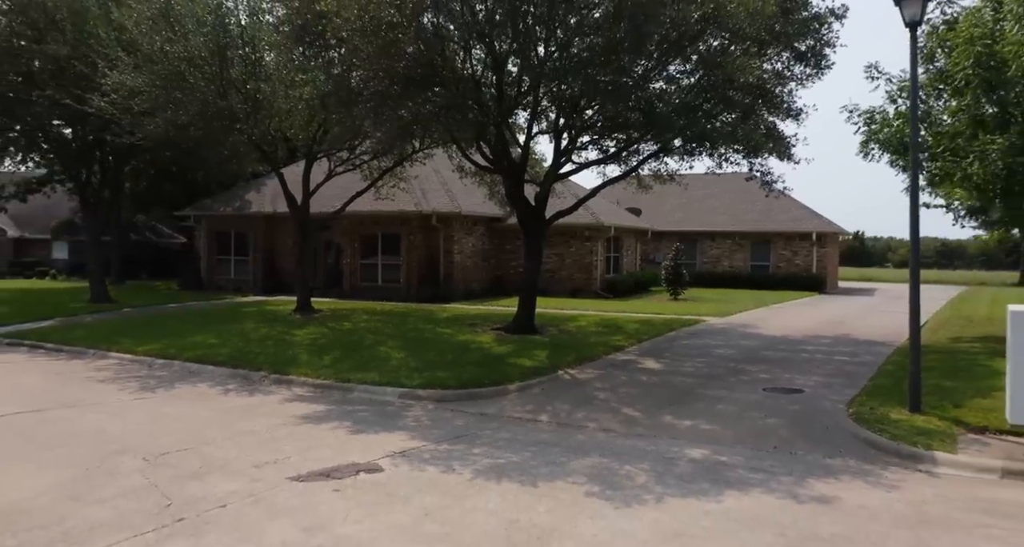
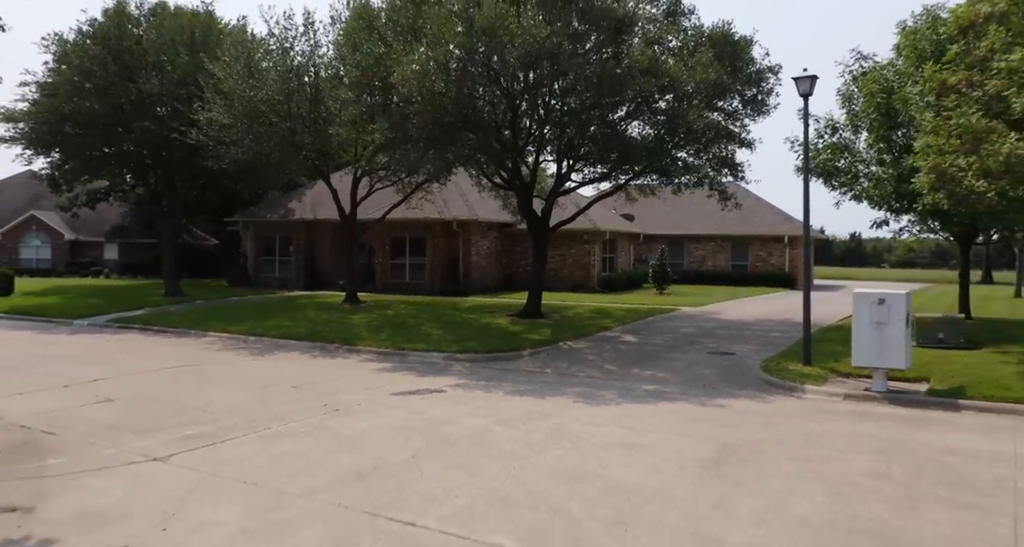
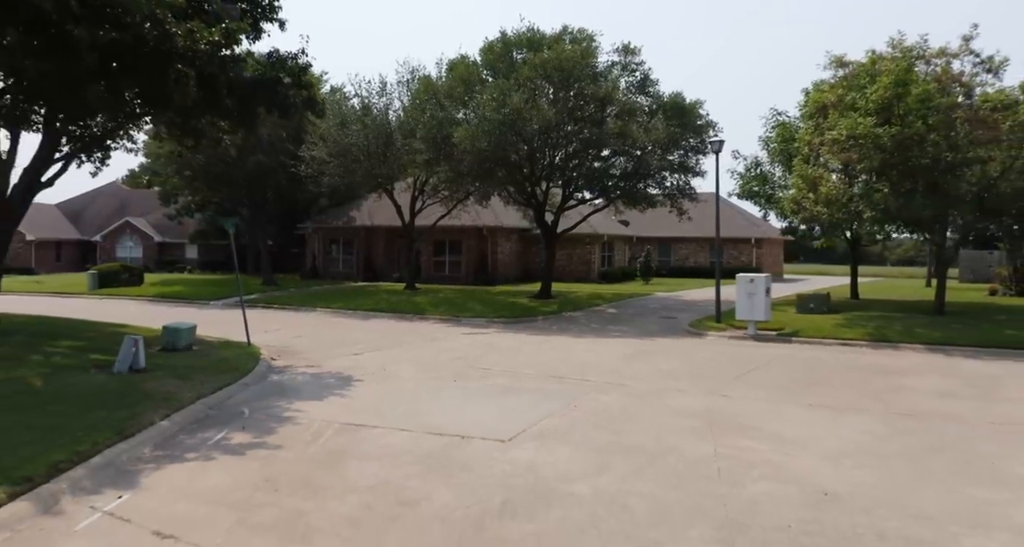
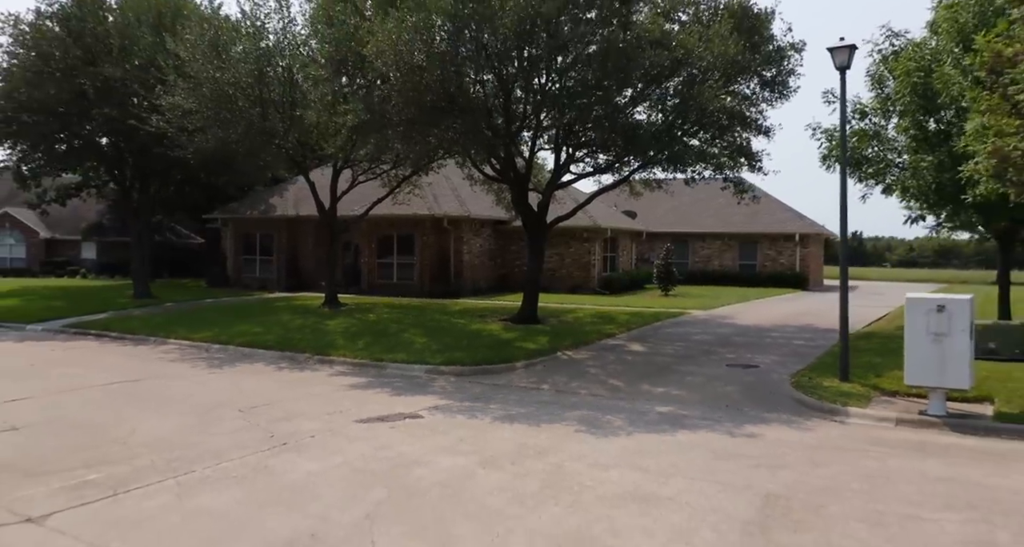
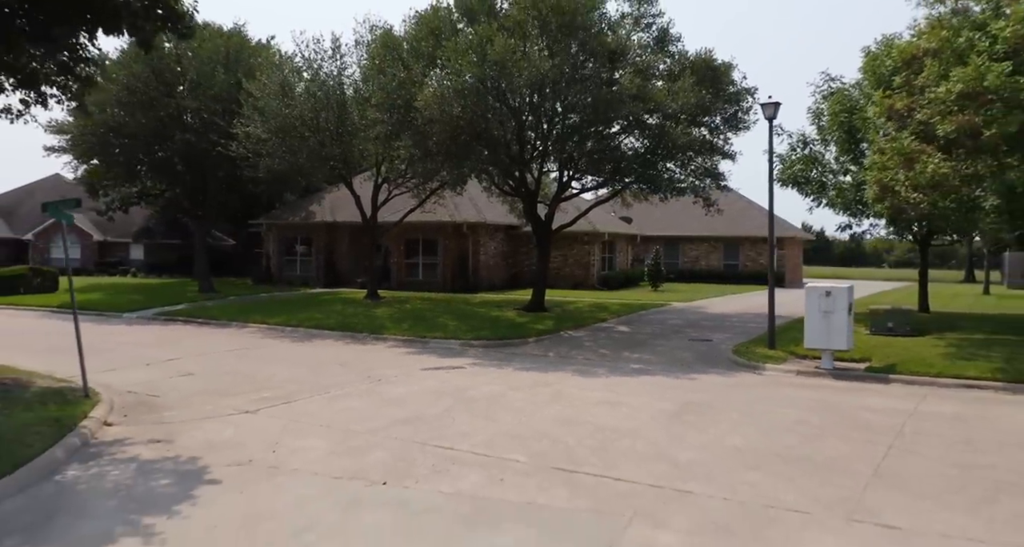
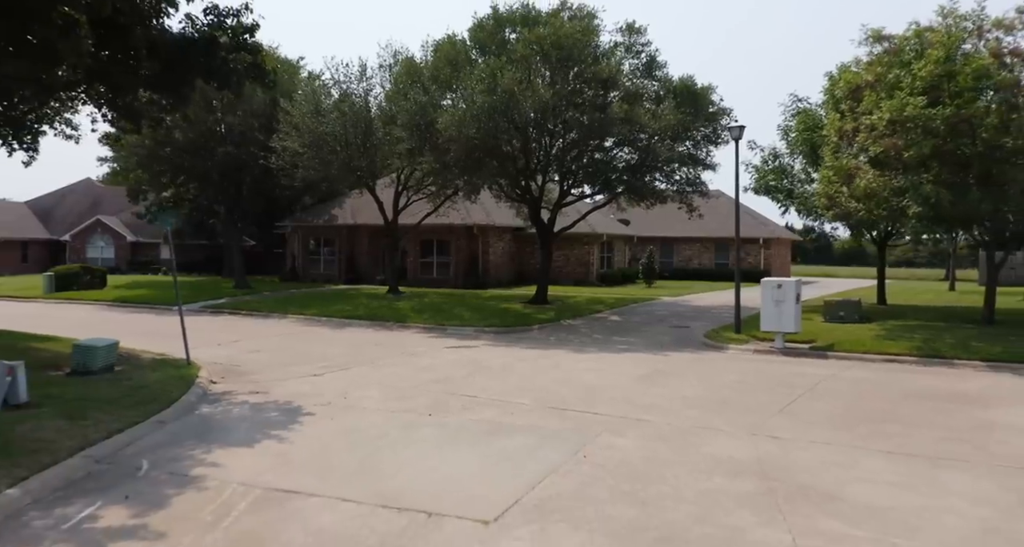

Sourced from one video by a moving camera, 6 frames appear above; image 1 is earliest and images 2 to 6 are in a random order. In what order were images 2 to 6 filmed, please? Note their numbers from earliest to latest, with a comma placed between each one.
4, 2, 5, 6, 3
